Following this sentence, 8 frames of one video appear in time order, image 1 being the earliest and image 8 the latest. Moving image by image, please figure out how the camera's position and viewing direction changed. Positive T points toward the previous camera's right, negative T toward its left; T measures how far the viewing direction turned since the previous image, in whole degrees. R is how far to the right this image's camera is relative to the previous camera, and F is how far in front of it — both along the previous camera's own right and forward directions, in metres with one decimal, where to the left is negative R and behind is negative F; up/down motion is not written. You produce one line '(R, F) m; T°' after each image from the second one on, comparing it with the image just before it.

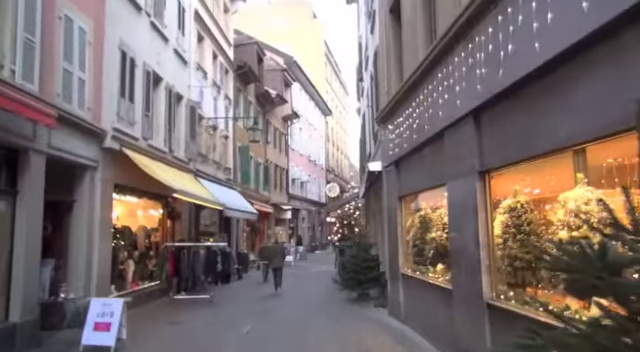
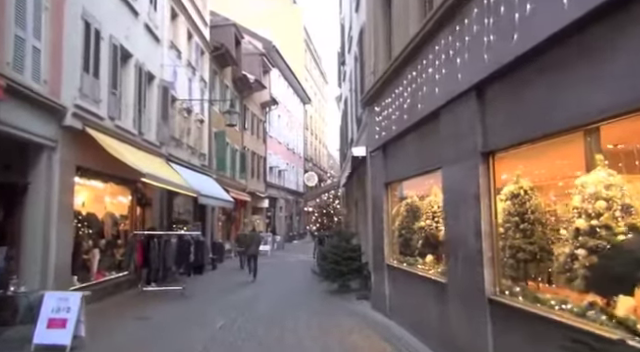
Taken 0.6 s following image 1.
(-0.1, +0.7) m; +3°
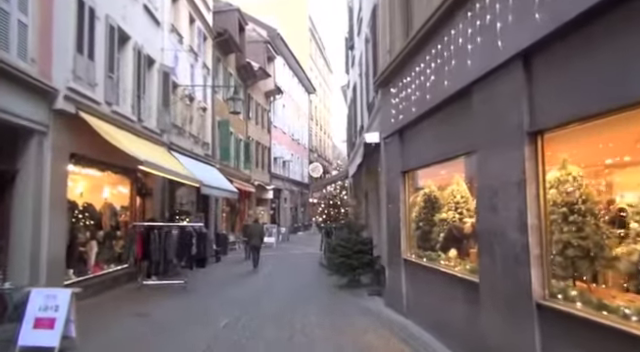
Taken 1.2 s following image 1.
(-0.1, +0.7) m; 0°
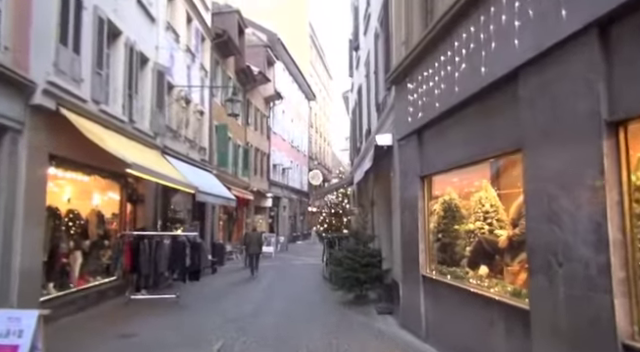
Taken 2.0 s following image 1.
(-0.2, +1.0) m; 0°
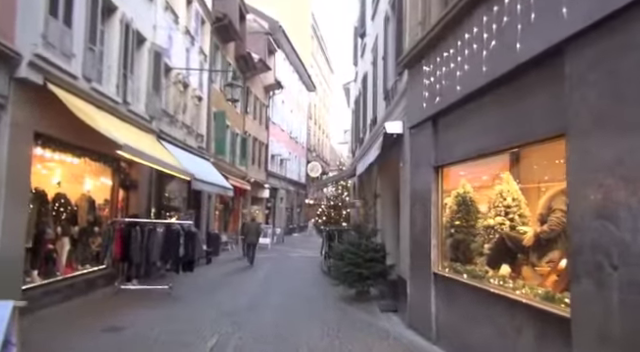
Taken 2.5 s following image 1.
(-0.1, +0.6) m; 0°
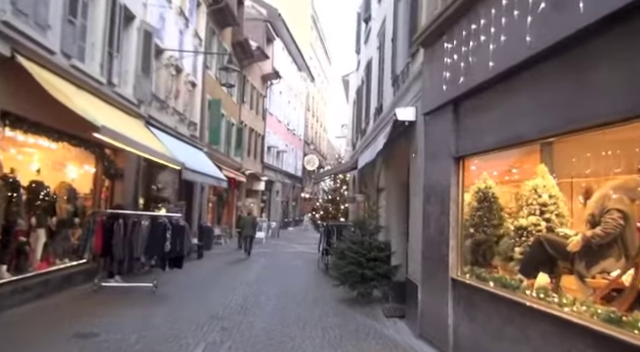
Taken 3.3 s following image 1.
(-0.1, +0.9) m; +1°
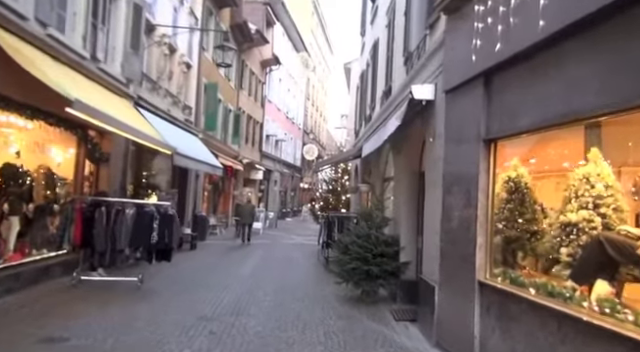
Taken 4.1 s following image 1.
(-0.1, +0.9) m; 0°
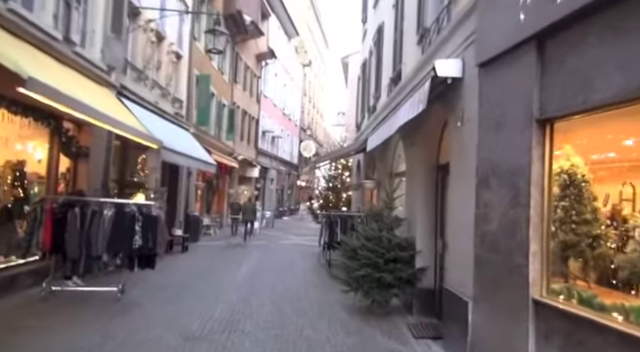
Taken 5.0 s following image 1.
(-0.1, +1.1) m; 0°
